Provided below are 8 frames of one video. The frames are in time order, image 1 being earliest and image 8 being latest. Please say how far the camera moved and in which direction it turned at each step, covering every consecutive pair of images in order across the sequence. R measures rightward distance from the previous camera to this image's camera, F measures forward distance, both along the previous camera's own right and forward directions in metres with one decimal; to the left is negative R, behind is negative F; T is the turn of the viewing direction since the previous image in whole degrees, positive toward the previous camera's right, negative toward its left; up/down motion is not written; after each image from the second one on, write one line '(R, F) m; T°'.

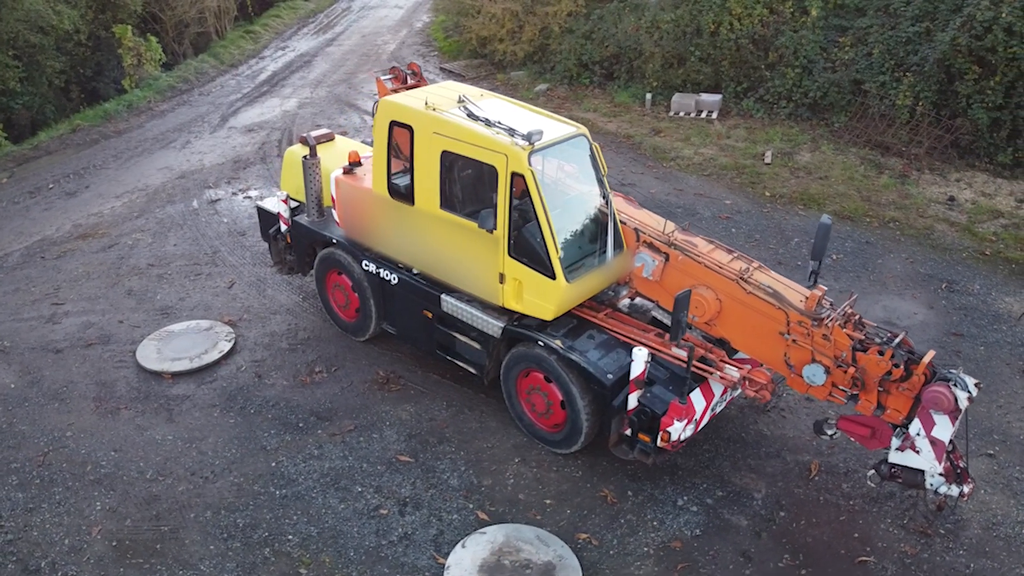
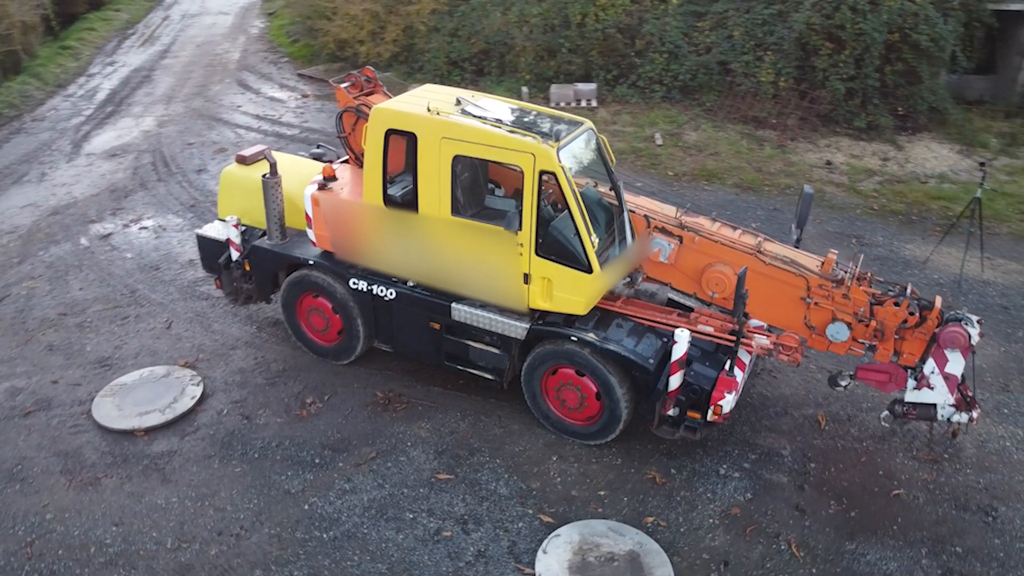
(-1.5, +0.2) m; +13°
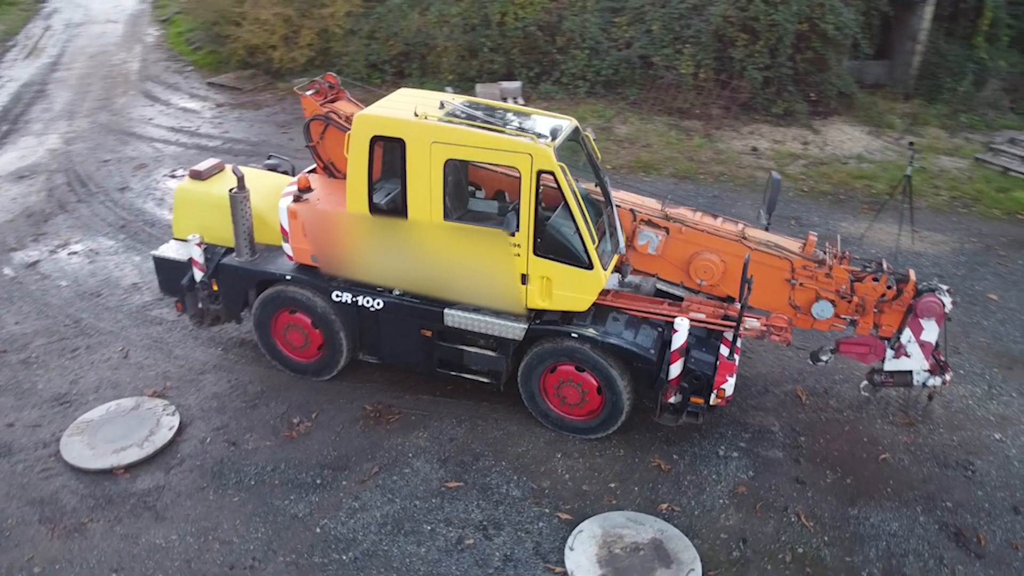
(-0.7, +0.1) m; +7°
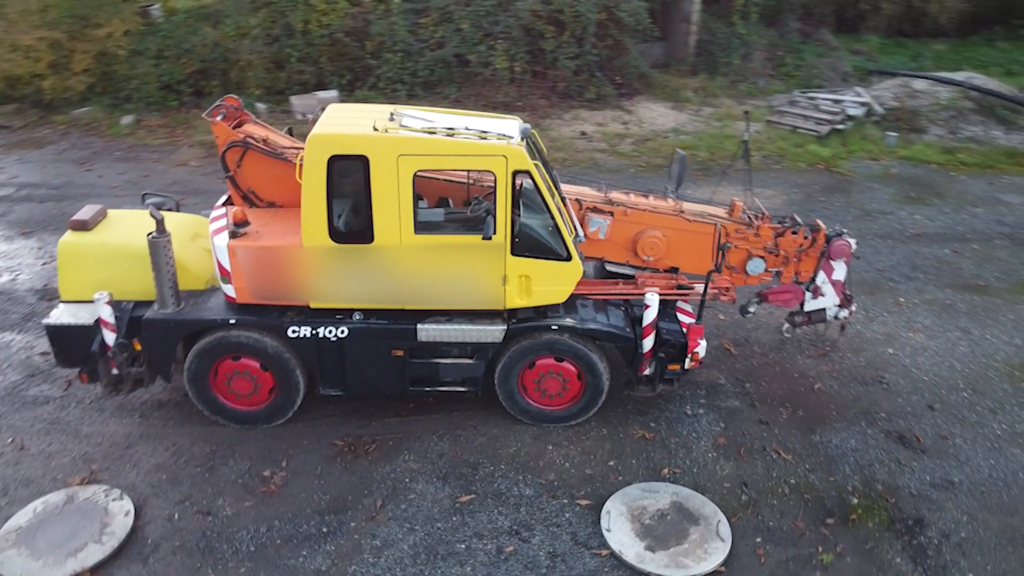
(-1.5, +0.2) m; +17°
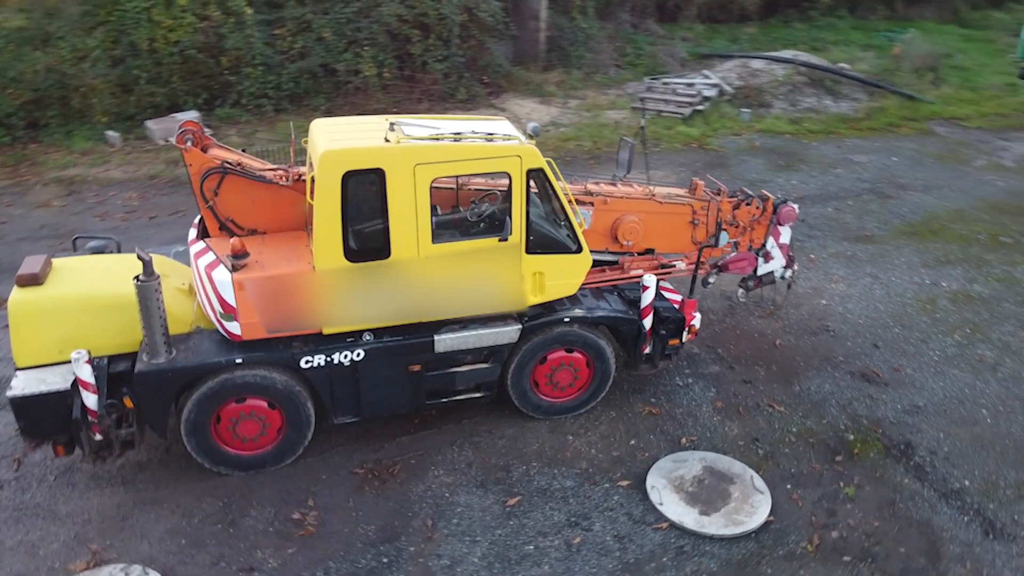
(-1.4, +0.1) m; +13°
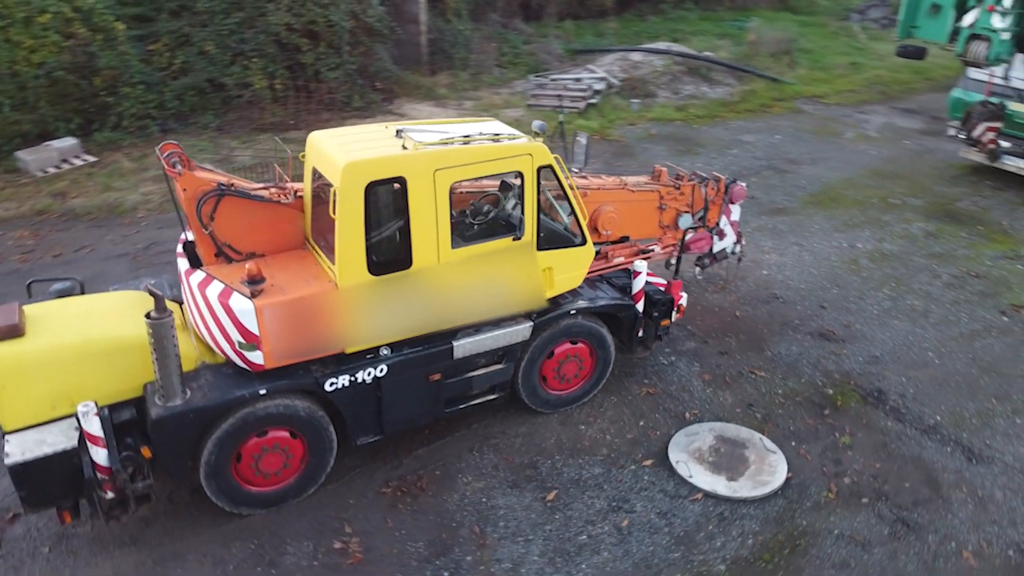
(-1.2, +0.1) m; +11°
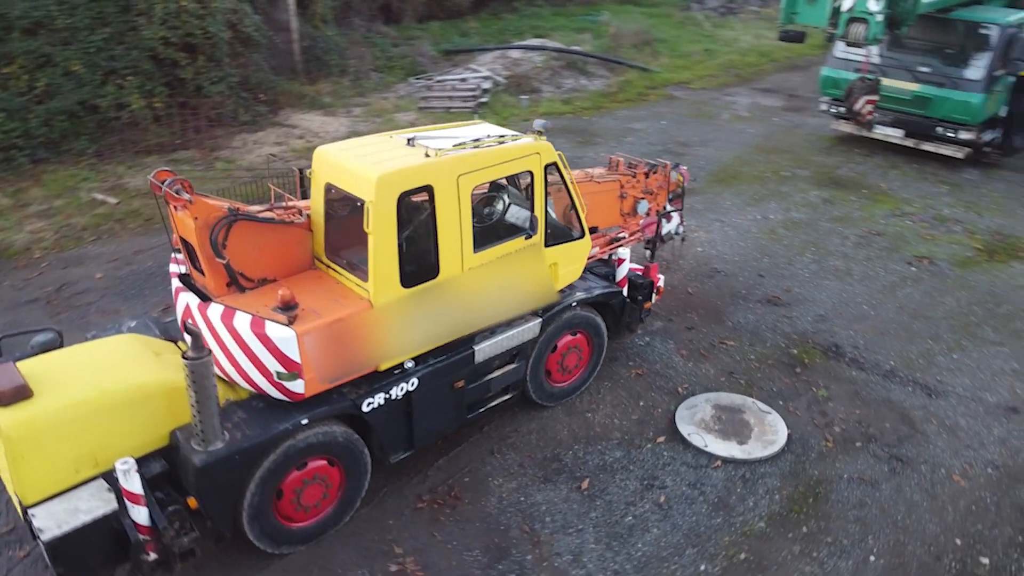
(-1.2, +0.1) m; +11°
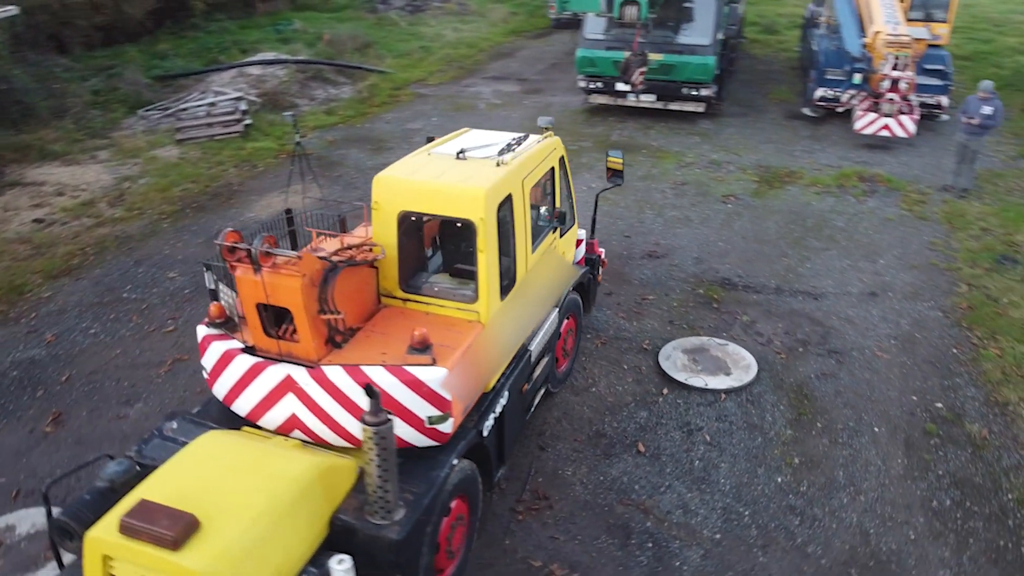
(-2.6, +0.5) m; +24°
